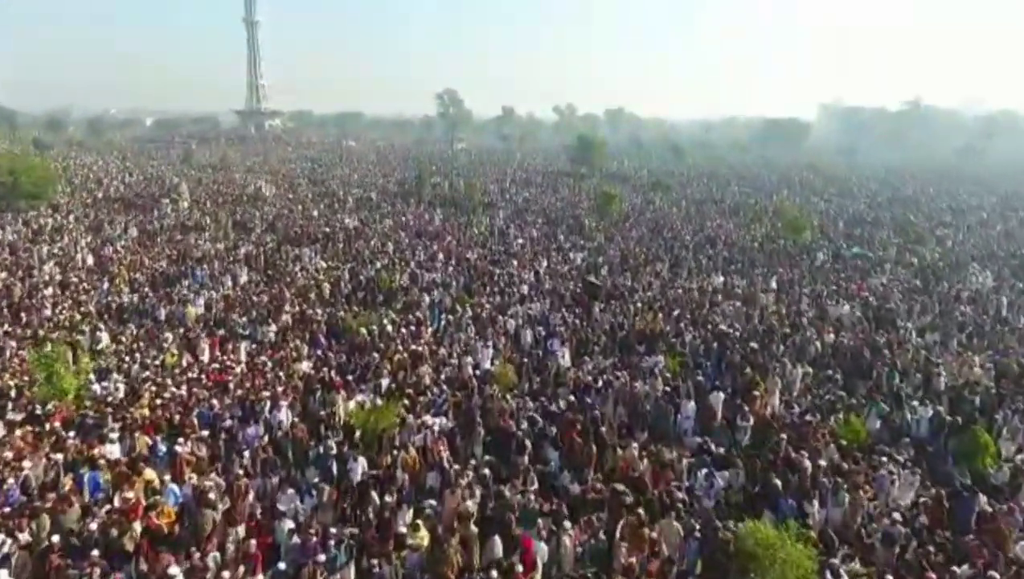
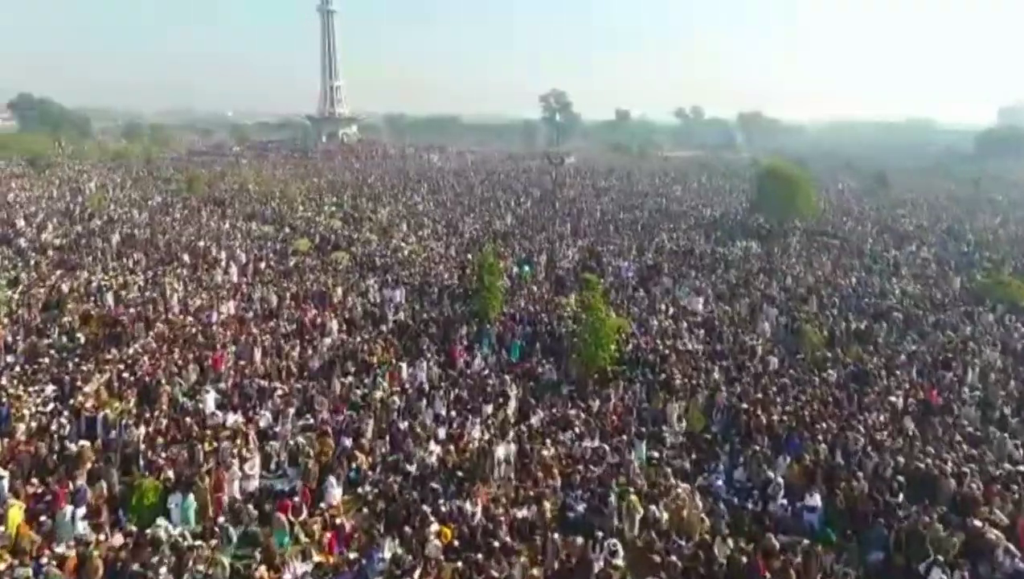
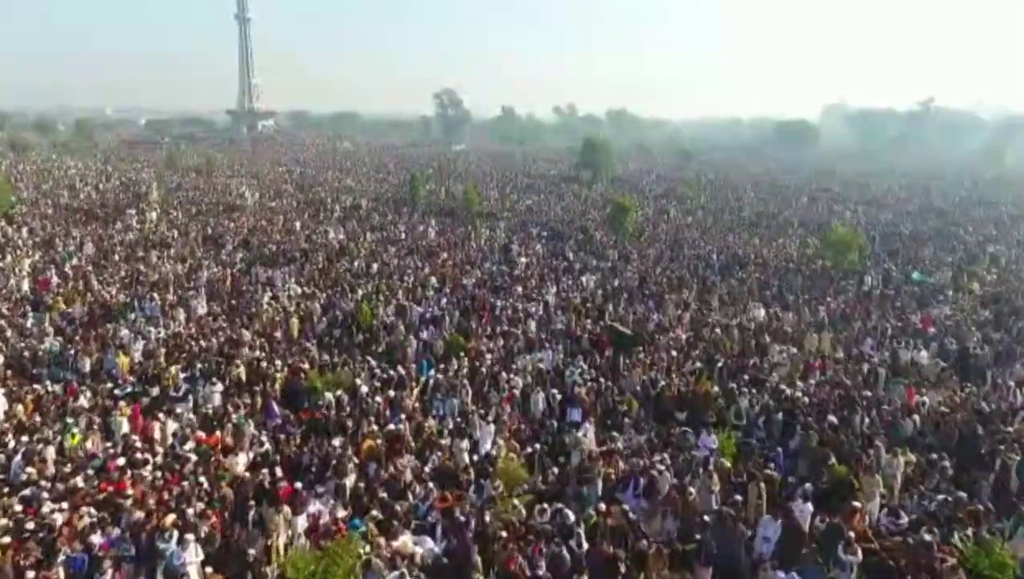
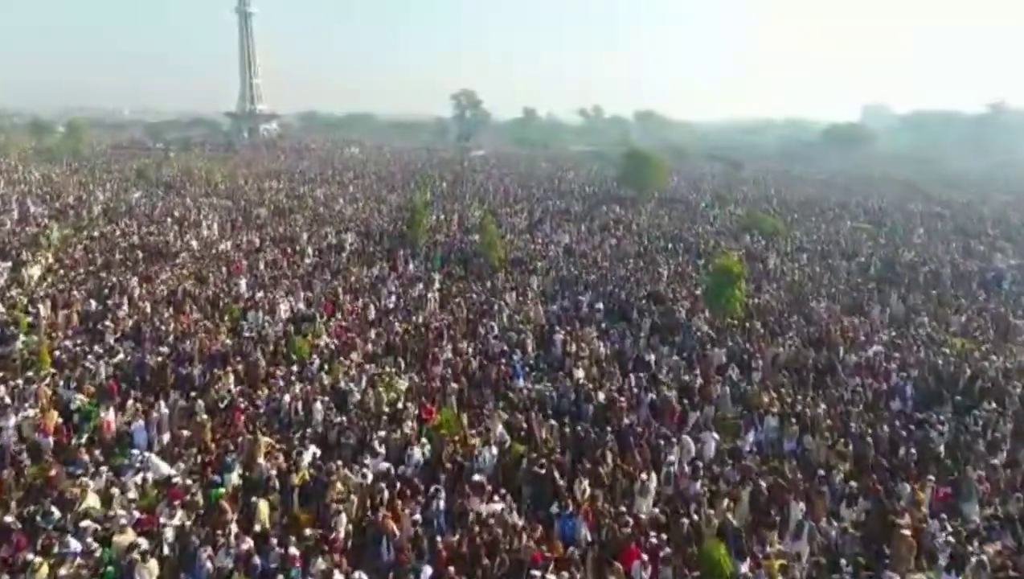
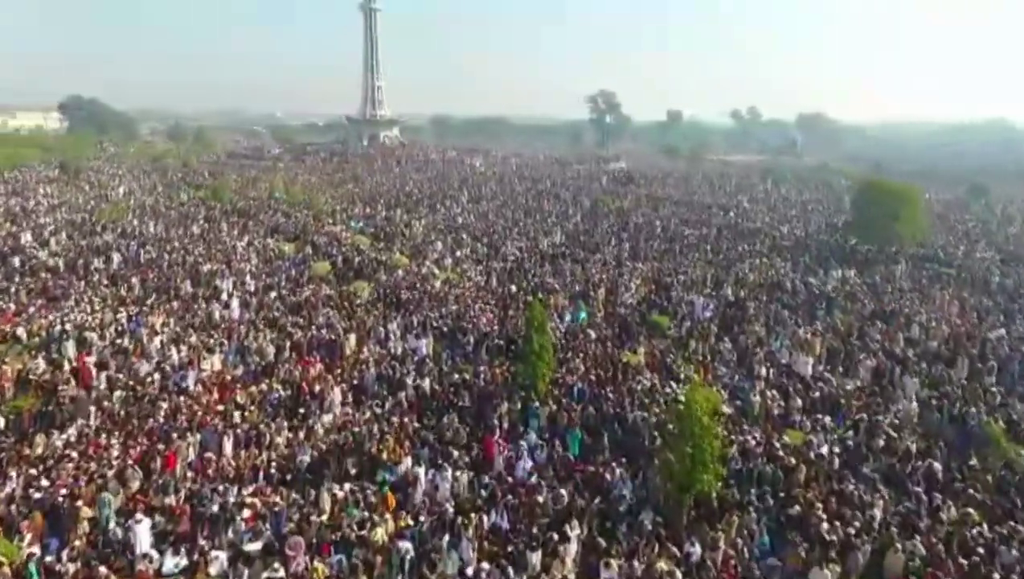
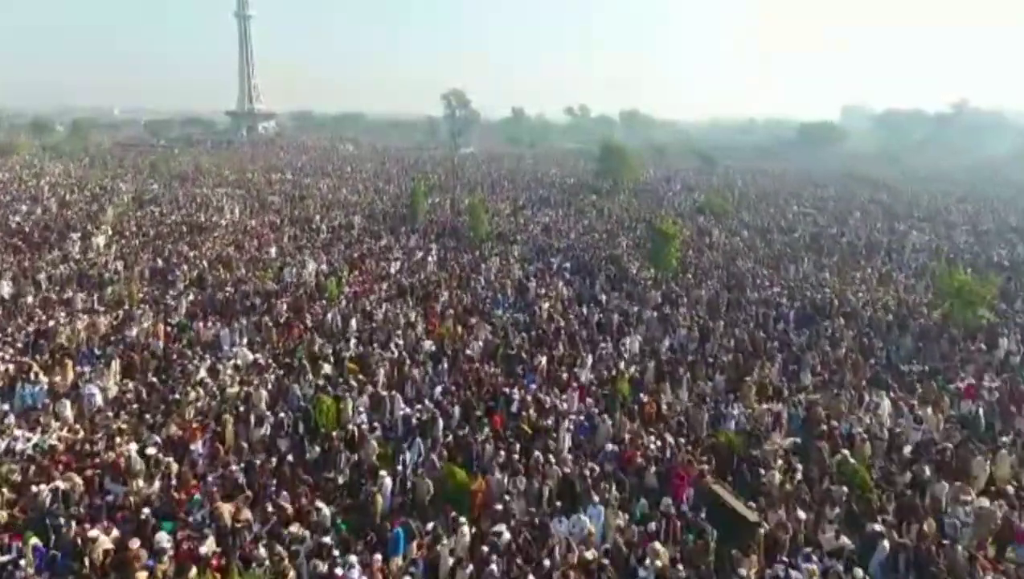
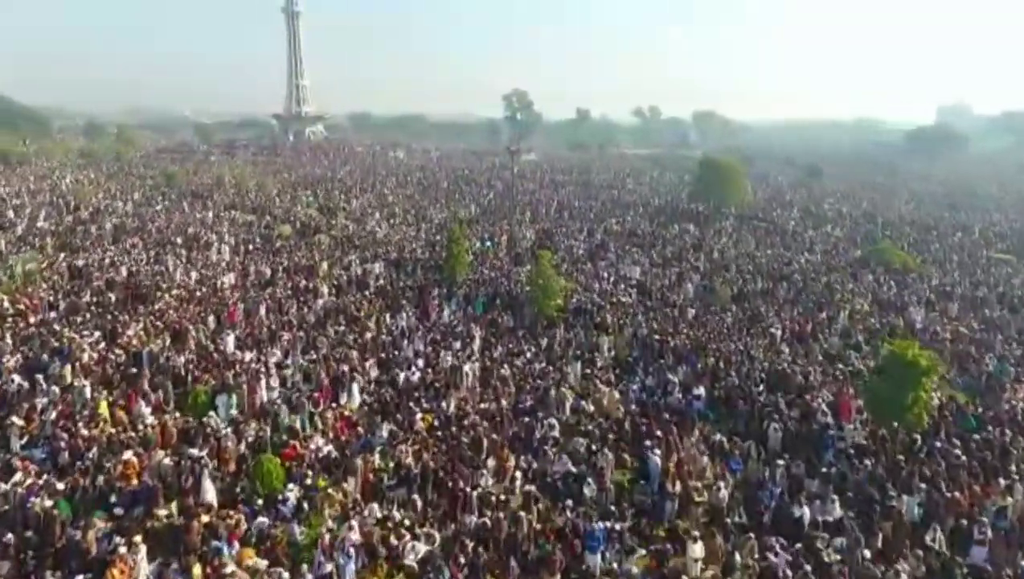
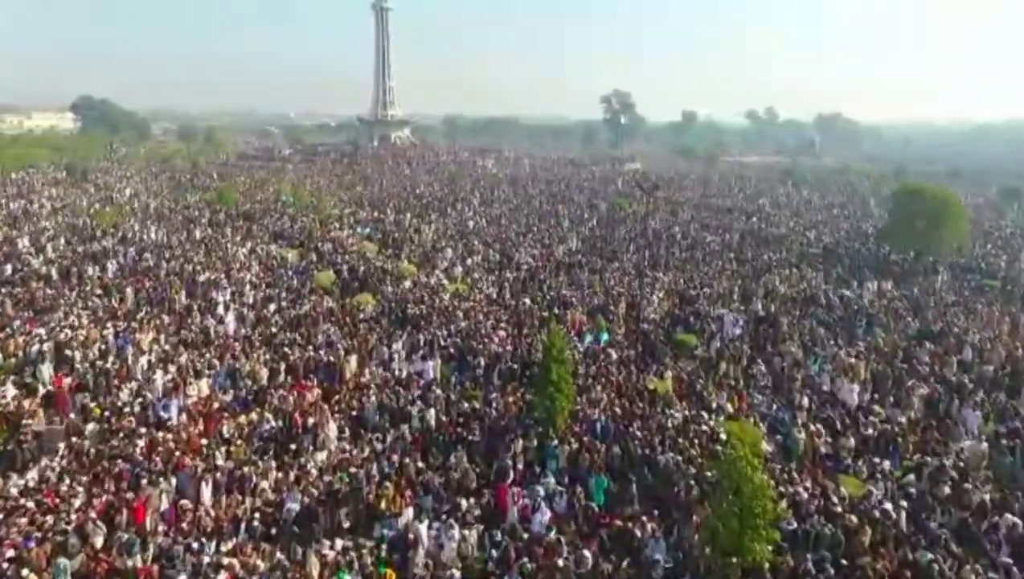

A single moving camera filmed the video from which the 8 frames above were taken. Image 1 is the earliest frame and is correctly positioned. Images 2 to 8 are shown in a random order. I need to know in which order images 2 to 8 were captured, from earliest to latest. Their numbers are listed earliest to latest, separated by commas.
3, 6, 4, 7, 2, 5, 8
